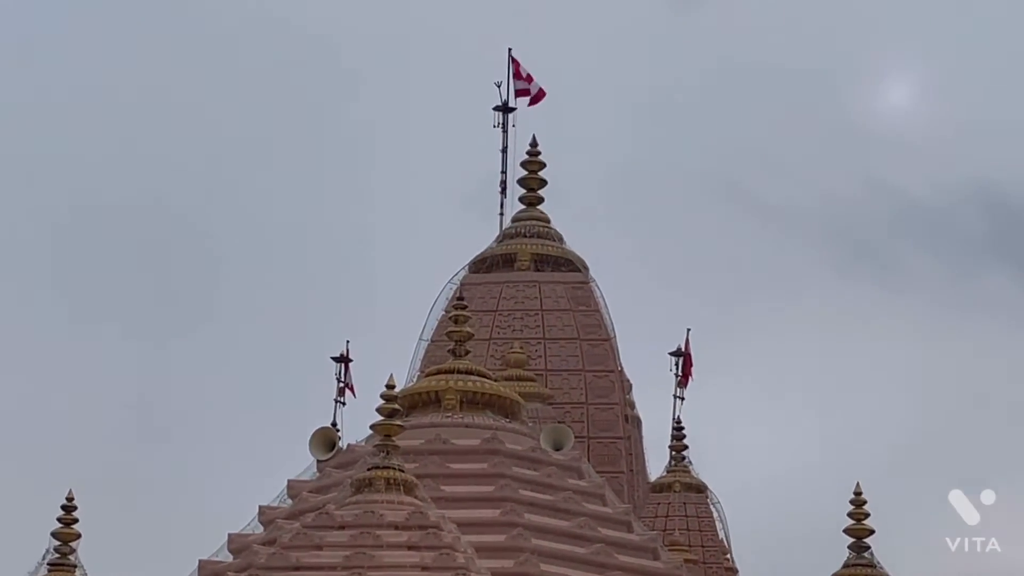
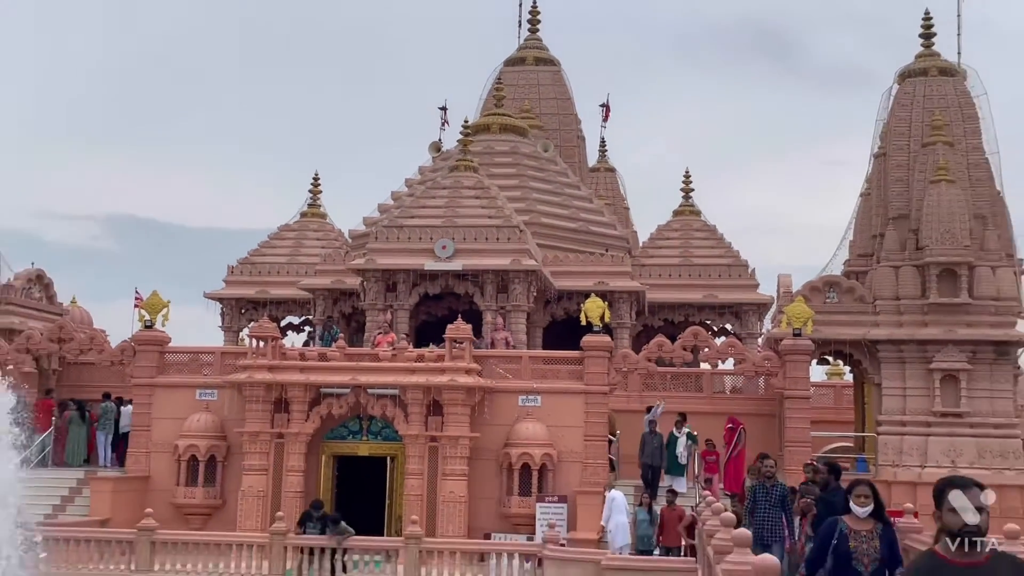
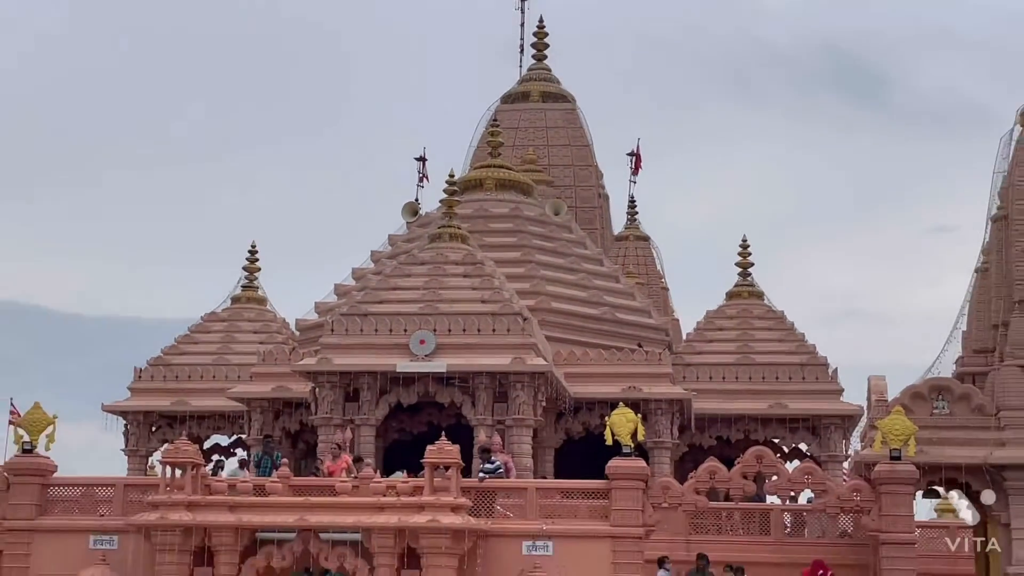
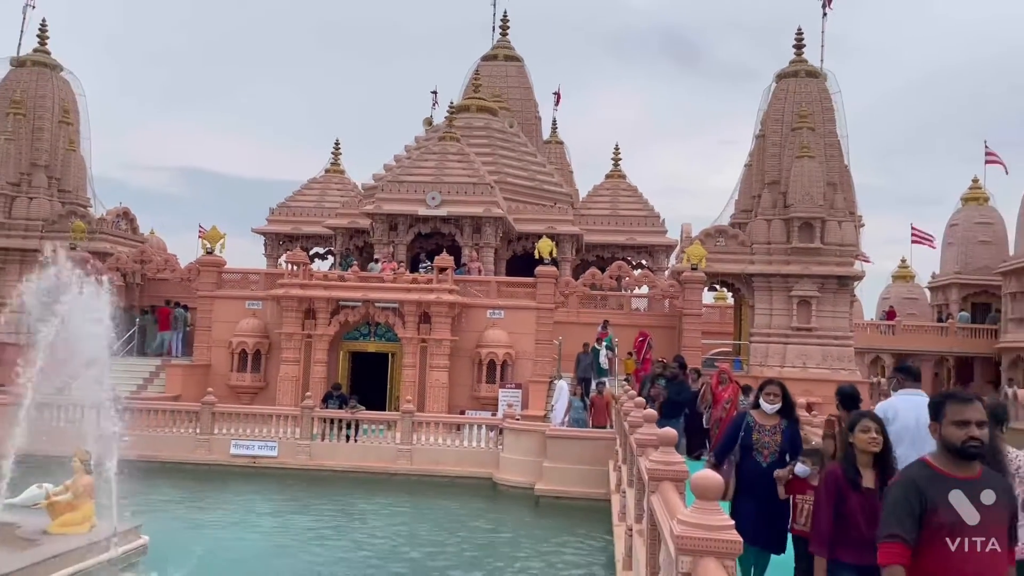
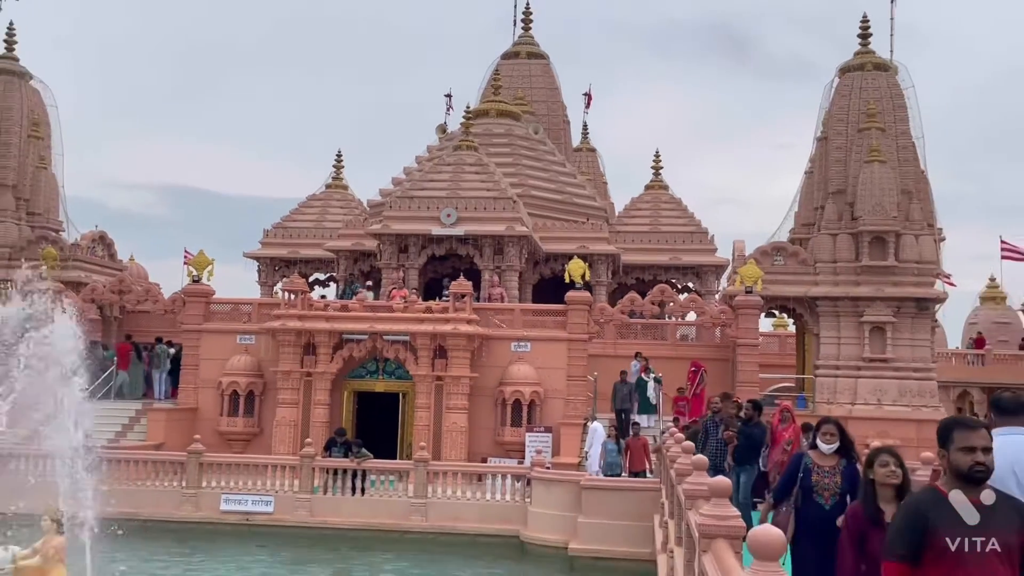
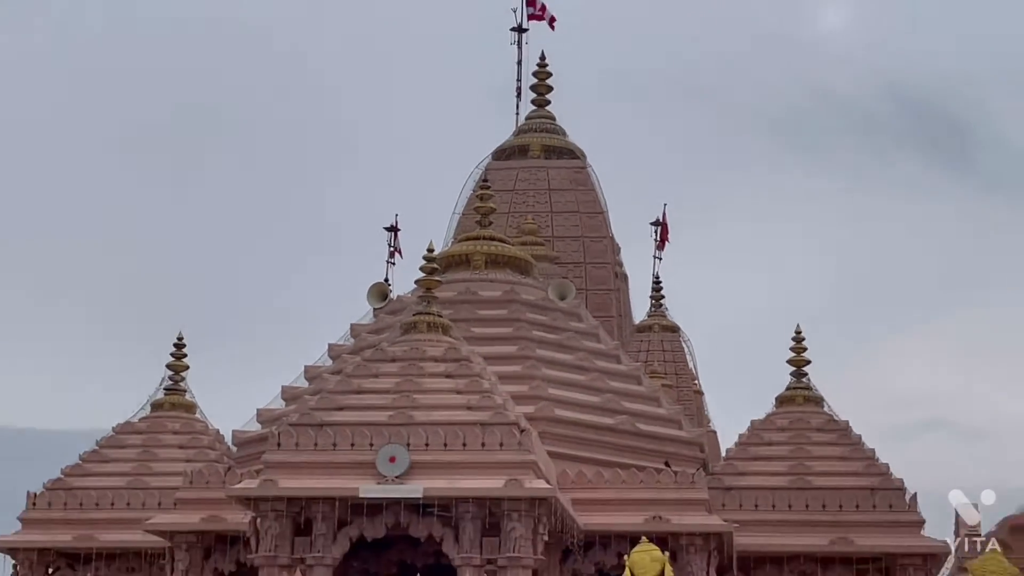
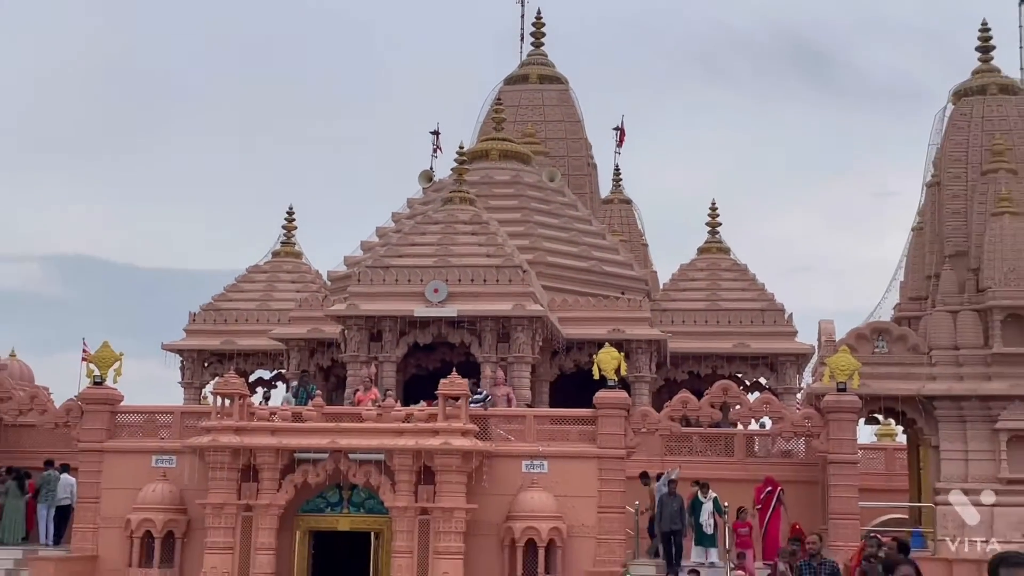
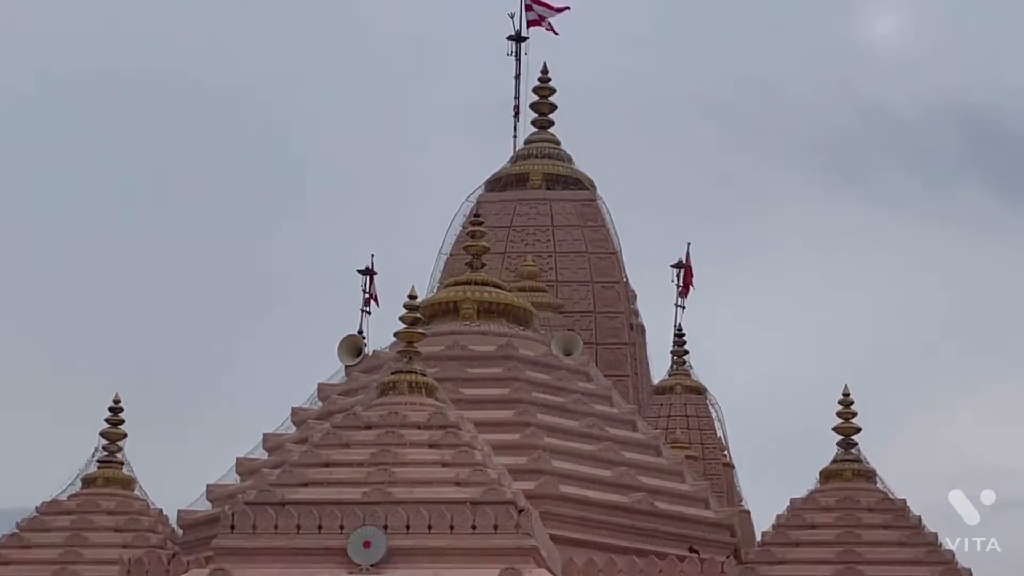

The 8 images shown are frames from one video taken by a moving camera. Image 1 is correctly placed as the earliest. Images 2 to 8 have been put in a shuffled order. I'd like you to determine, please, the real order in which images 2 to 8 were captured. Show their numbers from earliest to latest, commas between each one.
8, 6, 3, 7, 2, 5, 4
